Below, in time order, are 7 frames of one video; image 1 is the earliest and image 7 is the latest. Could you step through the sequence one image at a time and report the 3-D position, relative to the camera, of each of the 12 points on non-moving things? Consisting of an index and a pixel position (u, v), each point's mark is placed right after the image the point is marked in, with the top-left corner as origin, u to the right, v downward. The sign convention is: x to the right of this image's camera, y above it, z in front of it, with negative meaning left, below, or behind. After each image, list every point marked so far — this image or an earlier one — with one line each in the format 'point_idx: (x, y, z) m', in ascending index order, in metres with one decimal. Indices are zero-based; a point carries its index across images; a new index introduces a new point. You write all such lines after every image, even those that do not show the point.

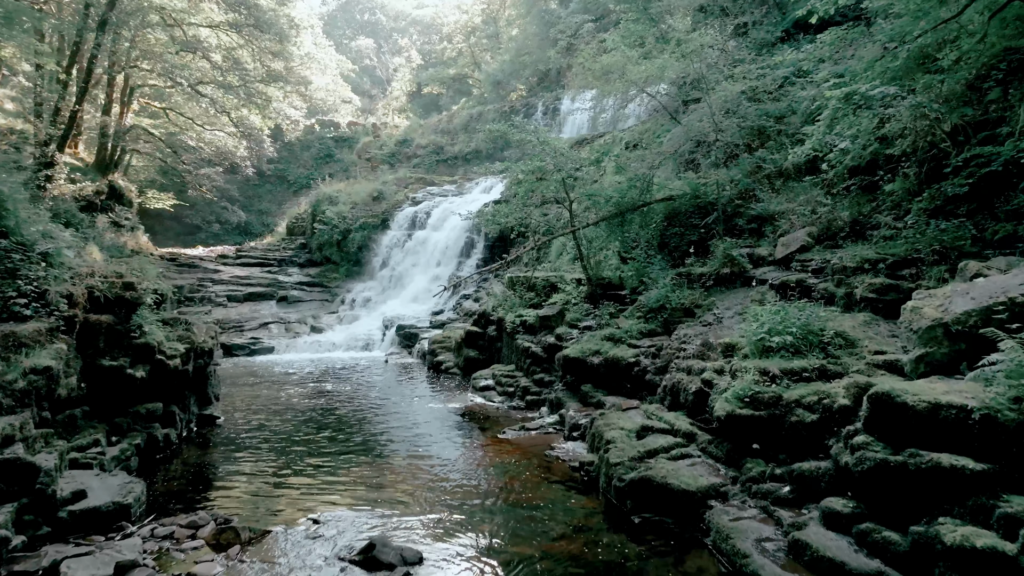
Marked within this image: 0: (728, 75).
0: (+3.0, +3.0, +9.9) m
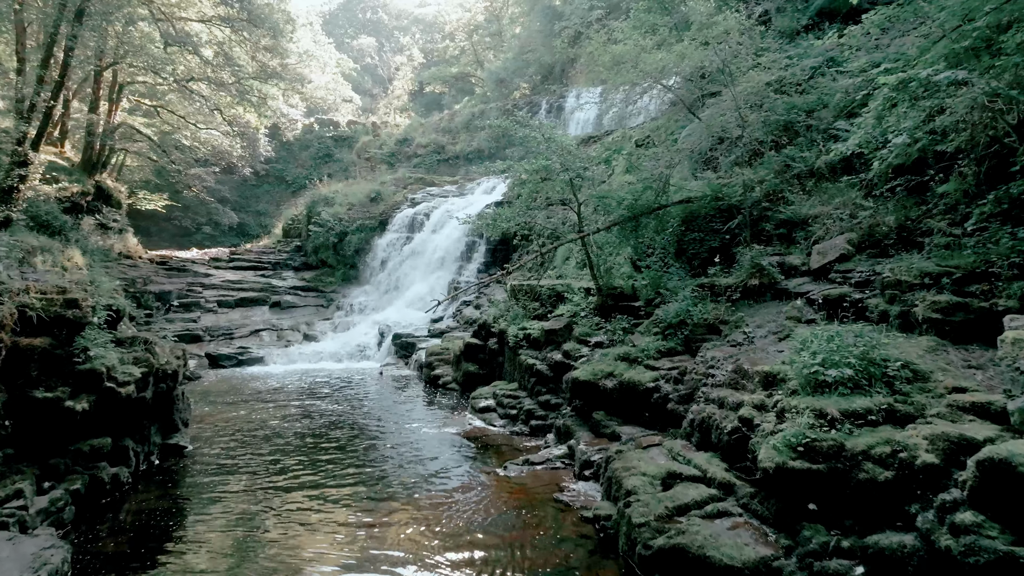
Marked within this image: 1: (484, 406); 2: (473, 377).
0: (+3.1, +2.8, +9.0) m
1: (-0.3, -1.5, +8.9) m
2: (-0.6, -1.3, +10.6) m
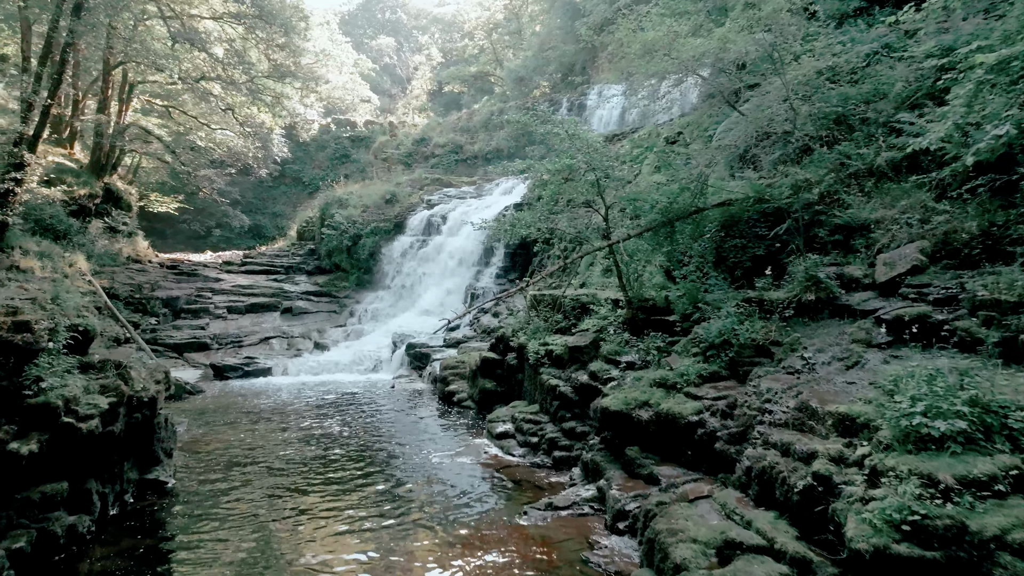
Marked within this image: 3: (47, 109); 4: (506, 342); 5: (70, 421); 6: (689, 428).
0: (+3.3, +2.7, +8.0) m
1: (-0.1, -1.6, +8.0) m
2: (-0.3, -1.5, +9.8) m
3: (-9.1, +3.5, +14.0) m
4: (-0.1, -0.8, +10.1) m
5: (-3.0, -0.9, +4.9) m
6: (+1.4, -1.1, +5.5) m
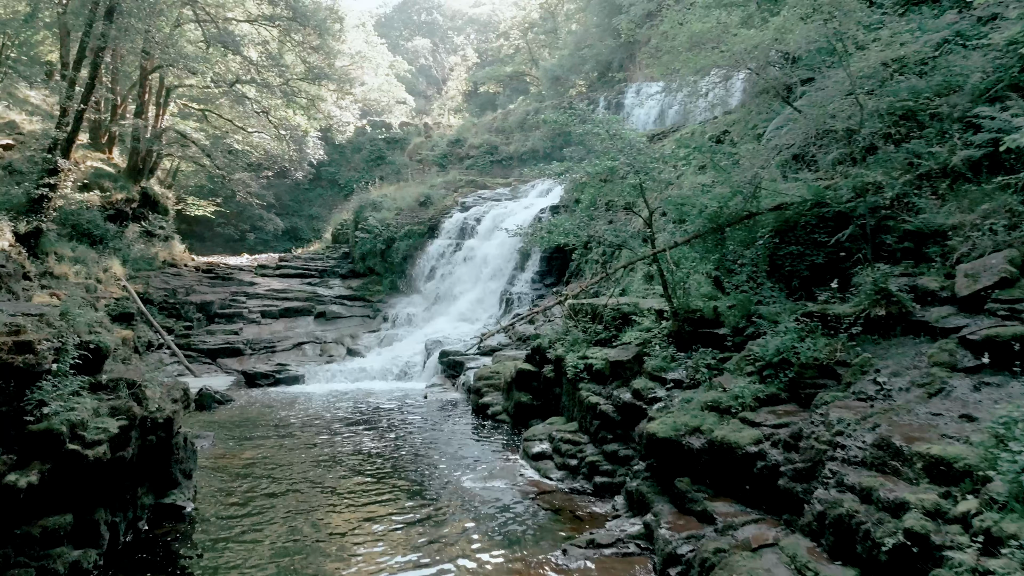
0: (+3.7, +2.6, +7.4) m
1: (+0.3, -1.7, +7.5) m
2: (+0.2, -1.6, +9.3) m
3: (-8.4, +3.4, +13.9) m
4: (+0.4, -0.9, +9.6) m
5: (-2.8, -1.0, +4.6) m
6: (+1.6, -1.2, +5.0) m
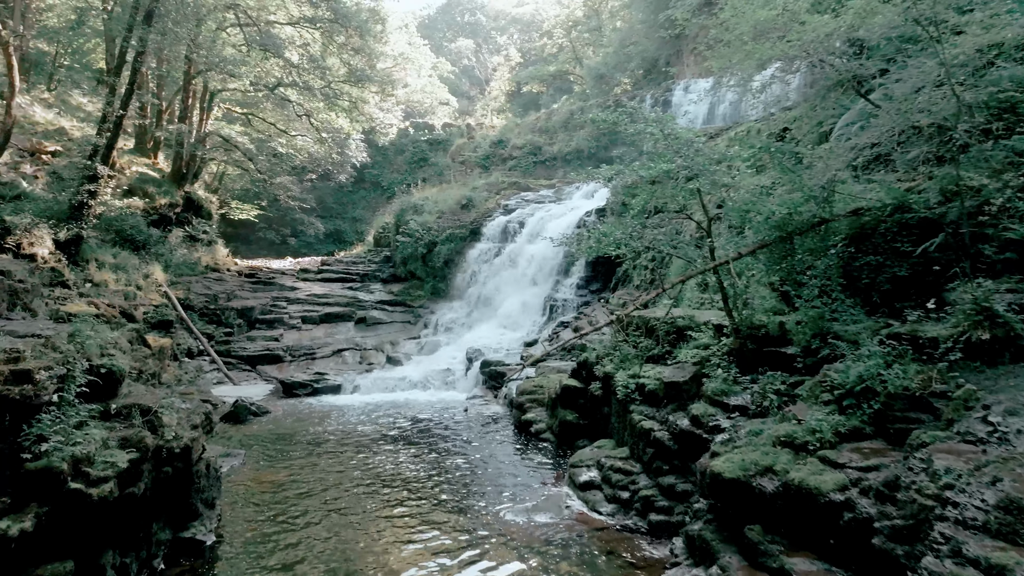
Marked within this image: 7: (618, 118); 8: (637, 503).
0: (+4.1, +2.4, +6.6) m
1: (+0.7, -1.9, +6.9) m
2: (+0.7, -1.7, +8.7) m
3: (-7.6, +3.3, +13.8) m
4: (+1.0, -1.0, +9.0) m
5: (-2.5, -1.2, +4.1) m
6: (+1.9, -1.3, +4.3) m
7: (+1.2, +1.9, +7.9) m
8: (+1.1, -1.8, +6.1) m
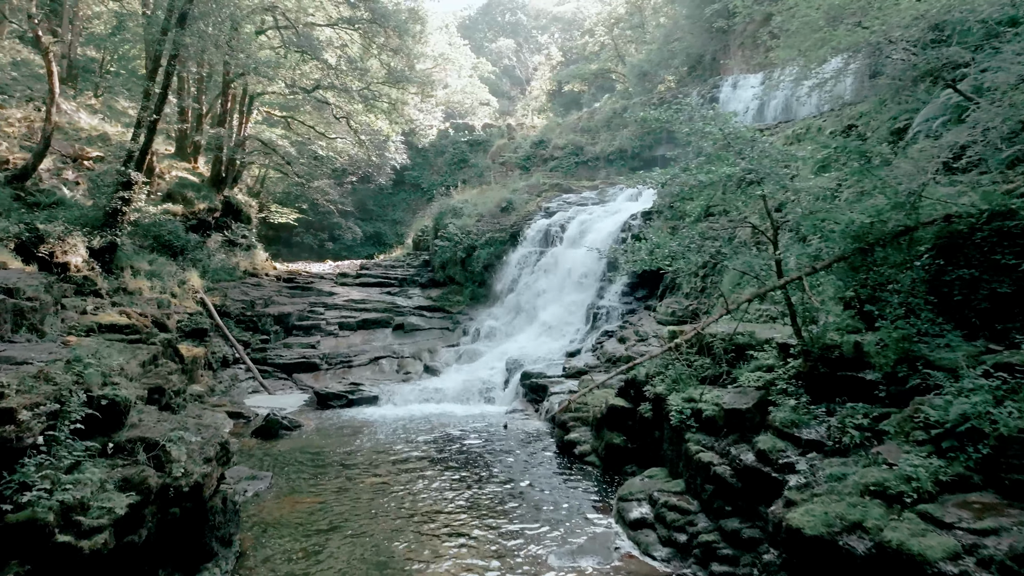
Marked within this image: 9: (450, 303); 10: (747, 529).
0: (+4.5, +2.3, +5.7) m
1: (+1.1, -2.0, +6.3) m
2: (+1.2, -1.9, +8.0) m
3: (-6.8, +3.1, +13.6) m
4: (+1.5, -1.2, +8.3) m
5: (-2.3, -1.3, +3.7) m
6: (+2.1, -1.5, +3.5) m
7: (+1.6, +1.8, +7.2) m
8: (+1.4, -2.0, +5.5) m
9: (-1.7, -0.4, +19.9) m
10: (+1.7, -1.8, +5.3) m
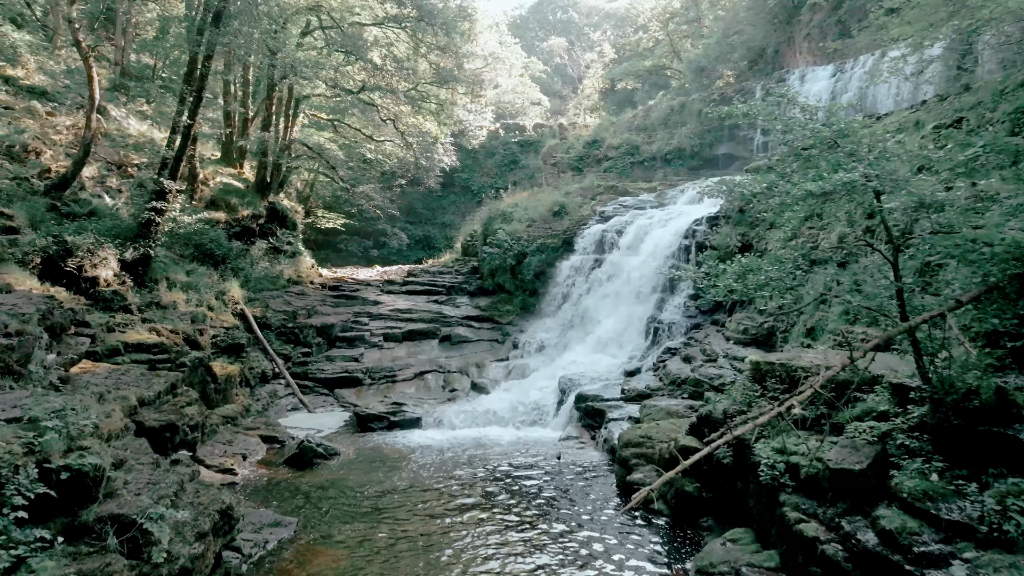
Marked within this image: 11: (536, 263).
0: (+4.9, +2.1, +4.3) m
1: (+1.5, -2.2, +5.1) m
2: (+1.8, -2.1, +6.9) m
3: (-5.8, +2.9, +13.0) m
4: (+2.0, -1.4, +7.1) m
5: (-2.1, -1.5, +2.8) m
6: (+2.4, -1.7, +2.3) m
7: (+2.1, +1.5, +6.1) m
8: (+1.8, -2.2, +4.3) m
9: (-0.3, -0.7, +18.9) m
10: (+2.1, -2.0, +4.1) m
11: (+0.7, +0.7, +19.2) m
